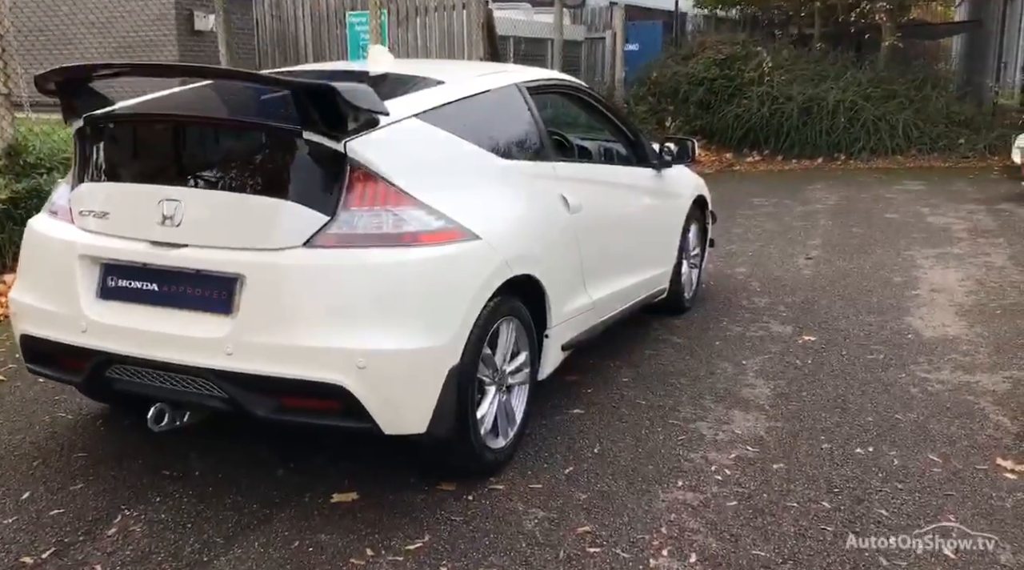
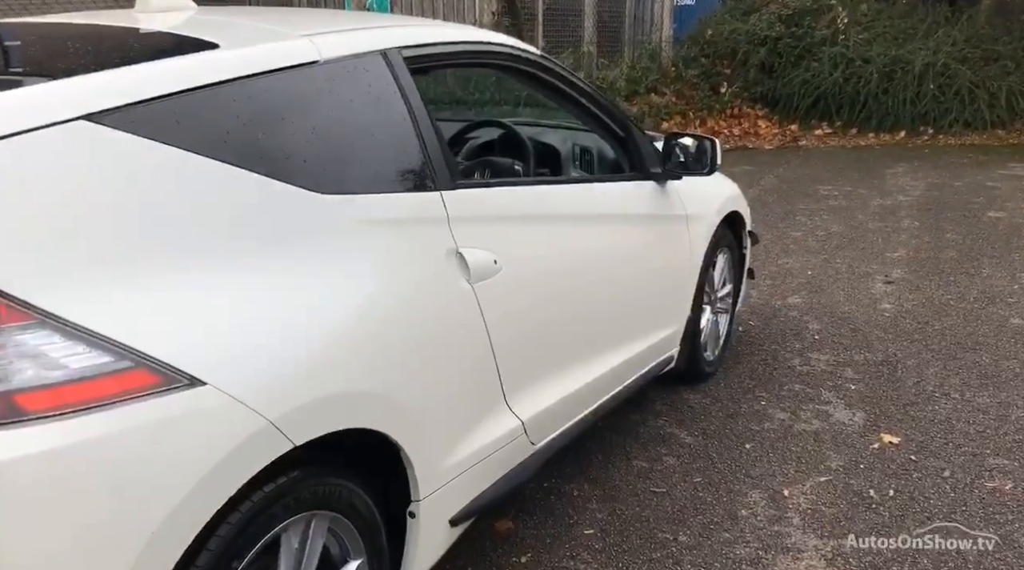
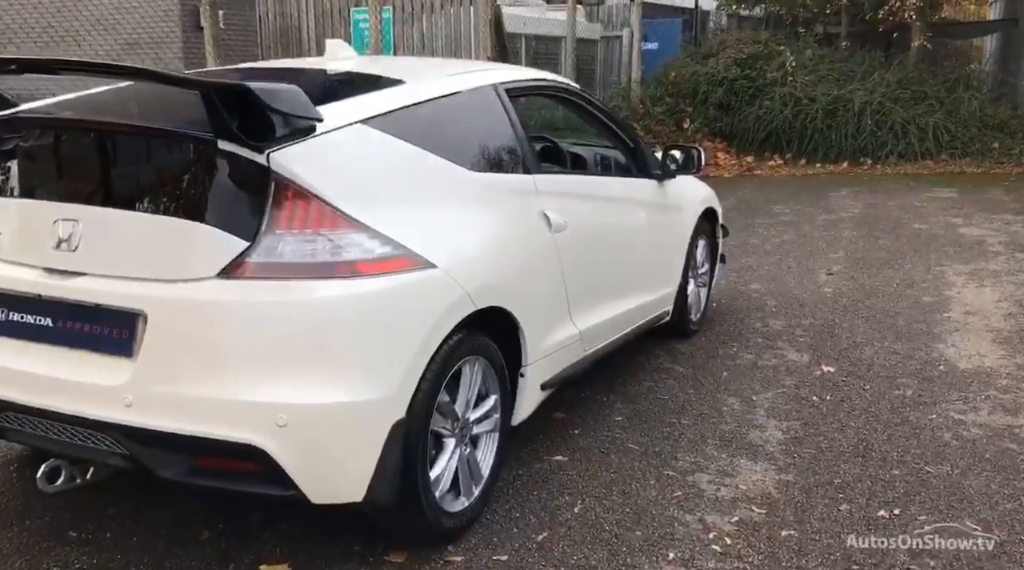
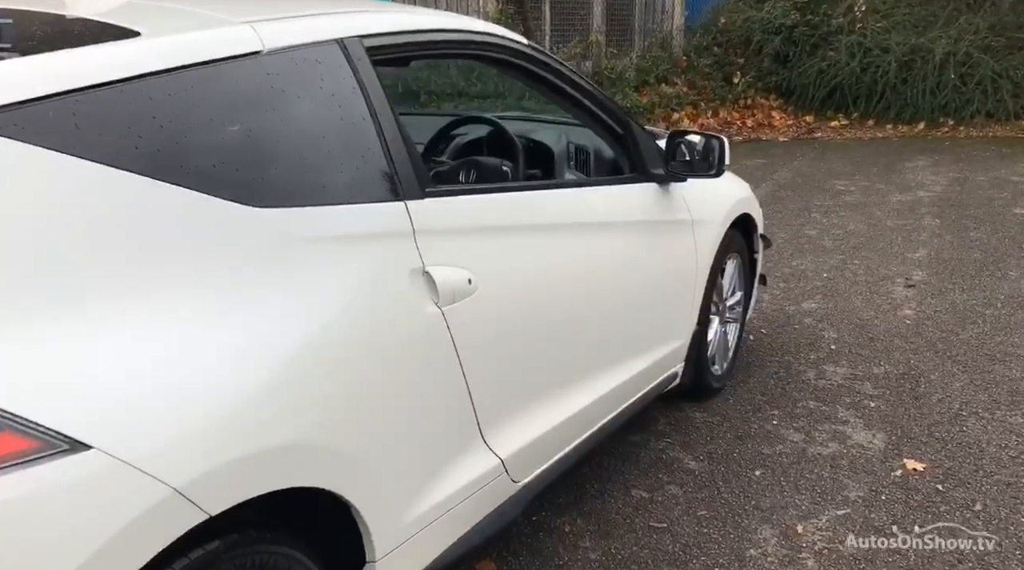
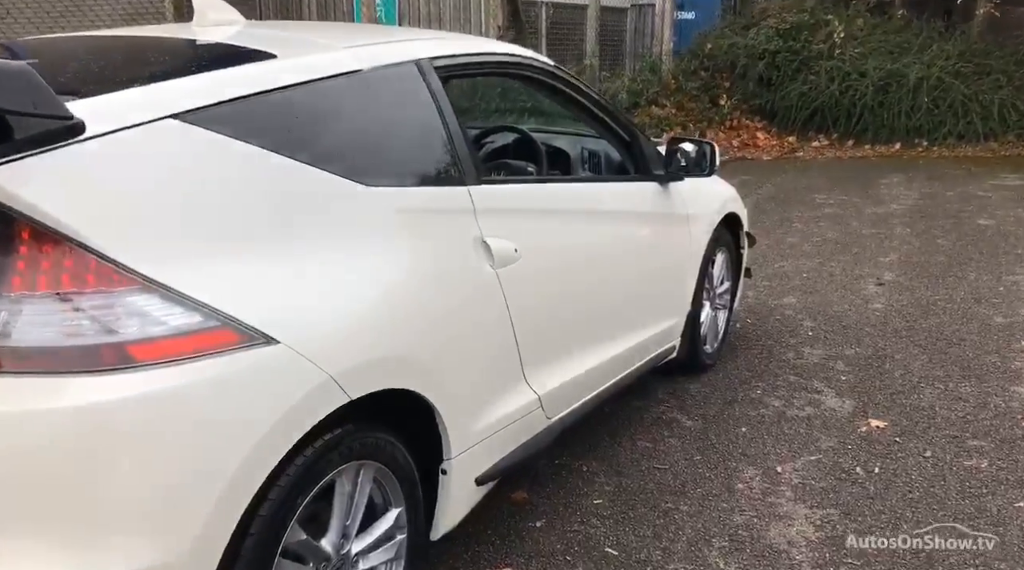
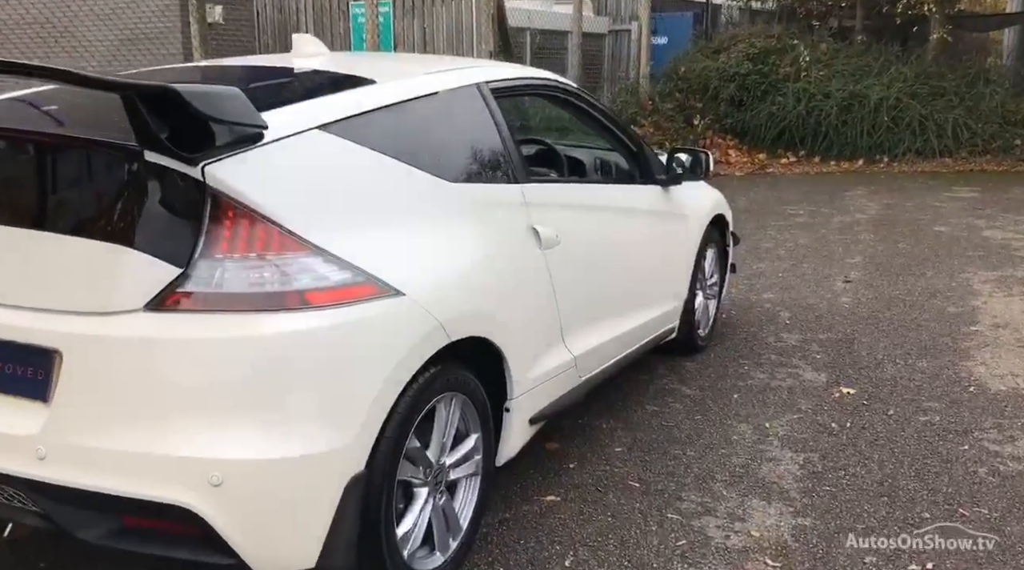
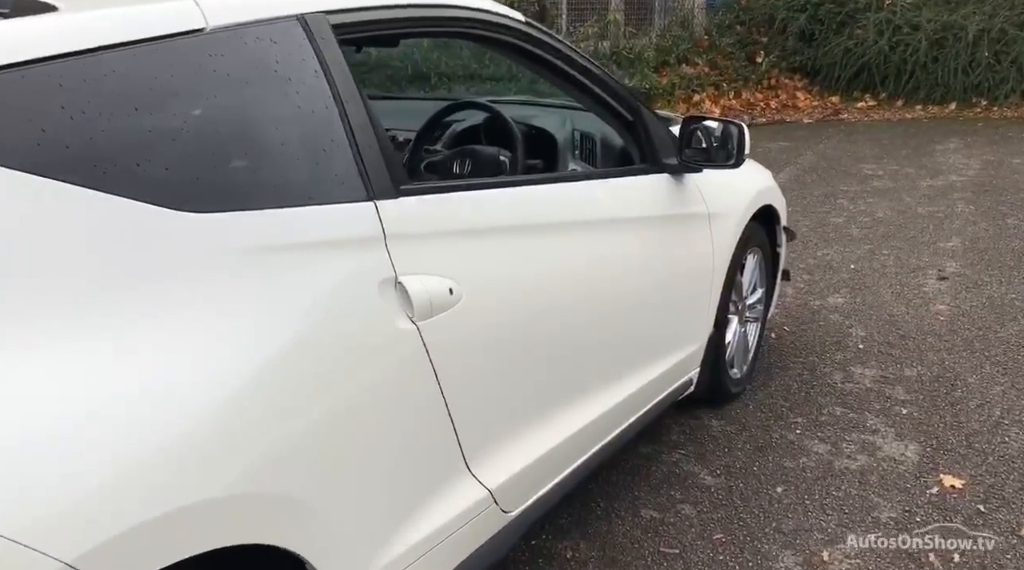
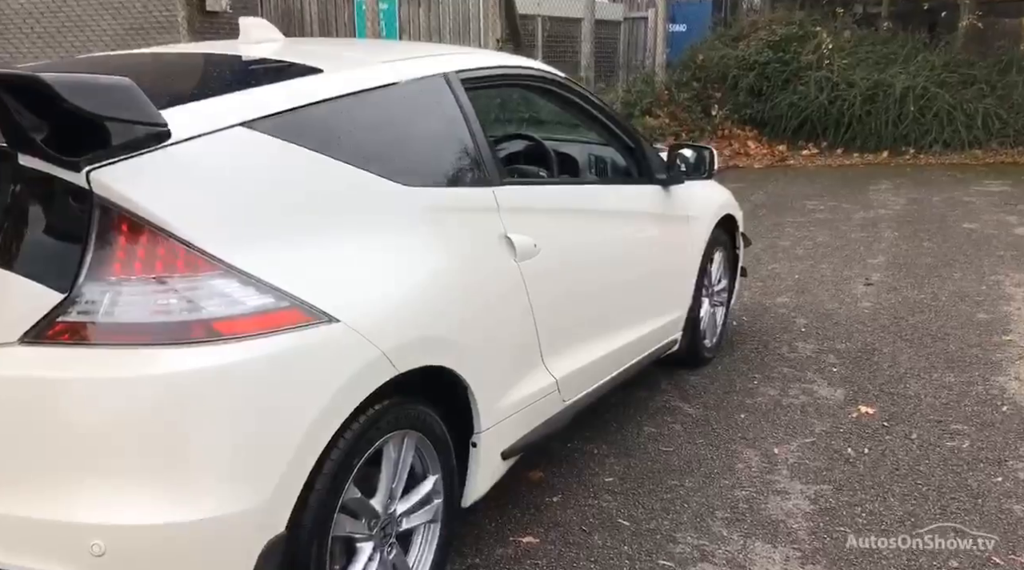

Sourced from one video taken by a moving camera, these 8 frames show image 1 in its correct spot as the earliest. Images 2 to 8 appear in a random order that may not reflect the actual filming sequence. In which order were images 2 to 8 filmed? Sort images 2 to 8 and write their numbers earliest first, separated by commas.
3, 6, 8, 5, 2, 4, 7
